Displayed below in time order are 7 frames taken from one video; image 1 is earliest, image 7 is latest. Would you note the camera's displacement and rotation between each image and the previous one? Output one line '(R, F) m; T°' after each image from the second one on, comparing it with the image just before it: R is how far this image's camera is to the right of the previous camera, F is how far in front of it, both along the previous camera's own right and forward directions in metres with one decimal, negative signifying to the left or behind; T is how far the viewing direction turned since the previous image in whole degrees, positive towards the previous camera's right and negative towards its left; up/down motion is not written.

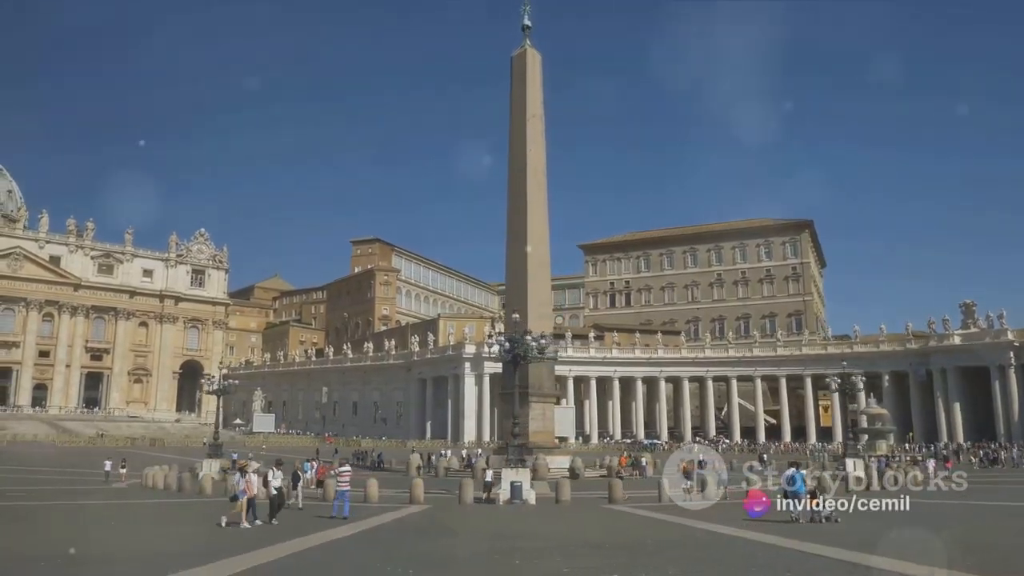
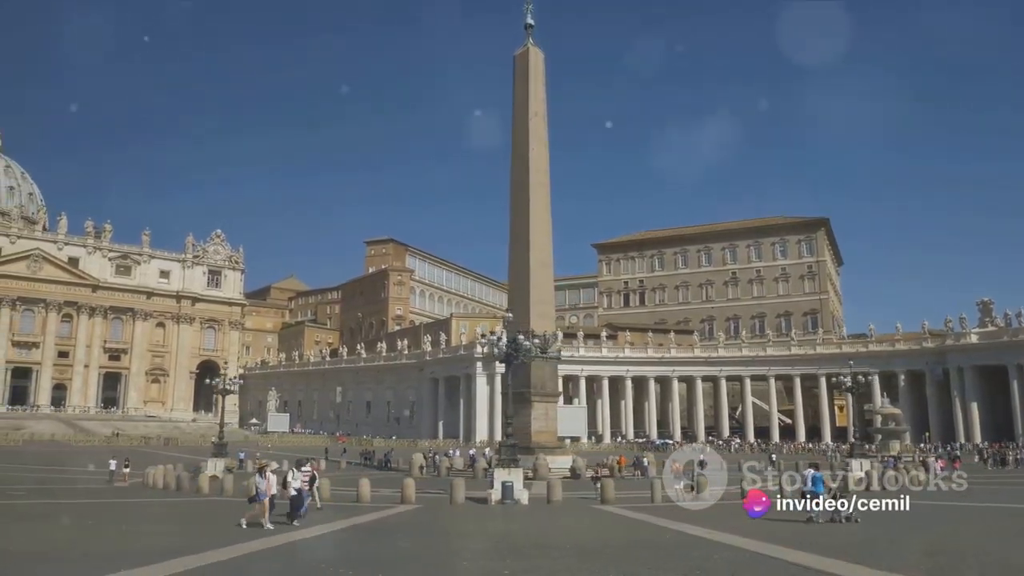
(+0.3, +0.1) m; -1°
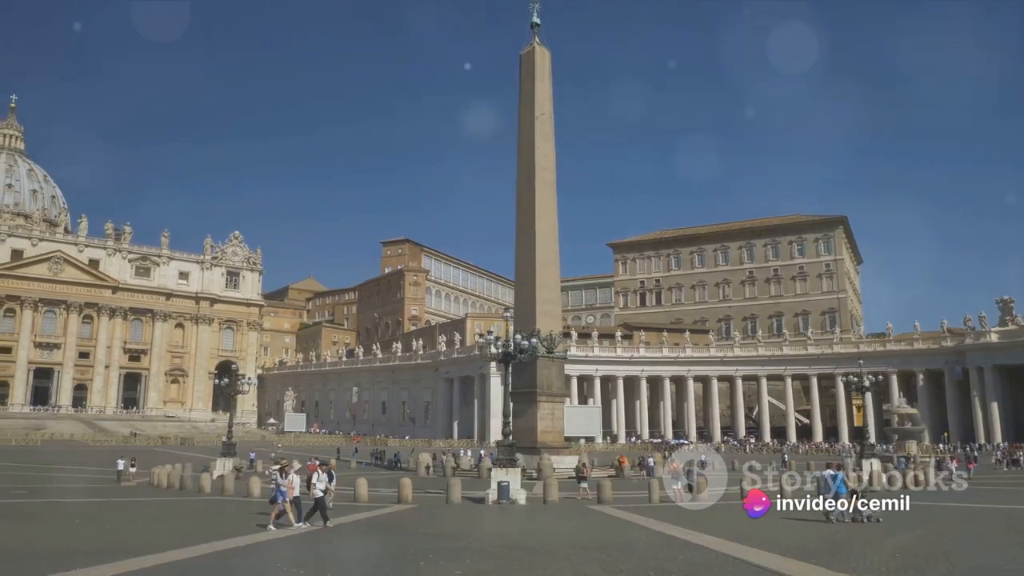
(+0.3, 0.0) m; -1°
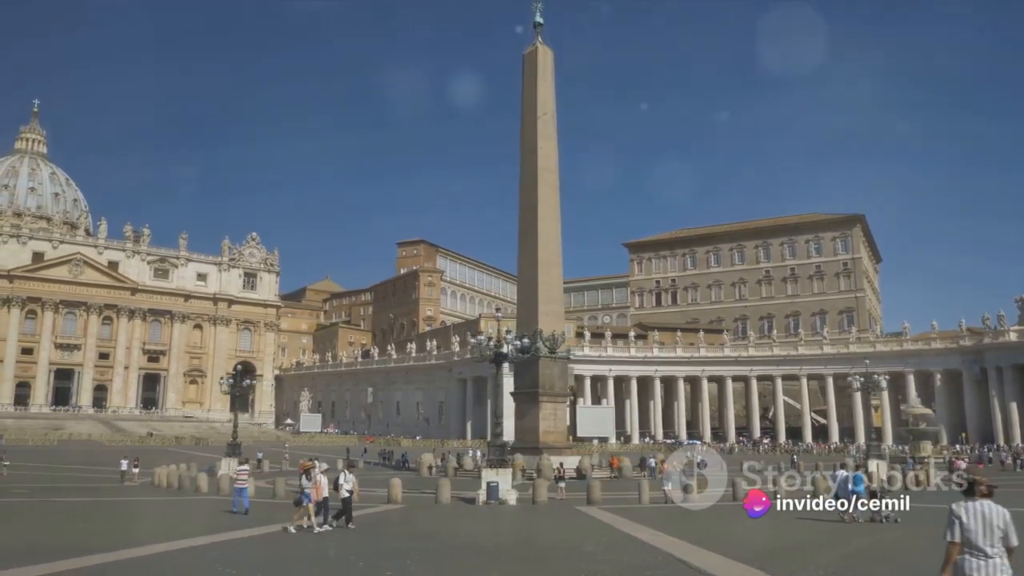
(+0.4, 0.0) m; -1°
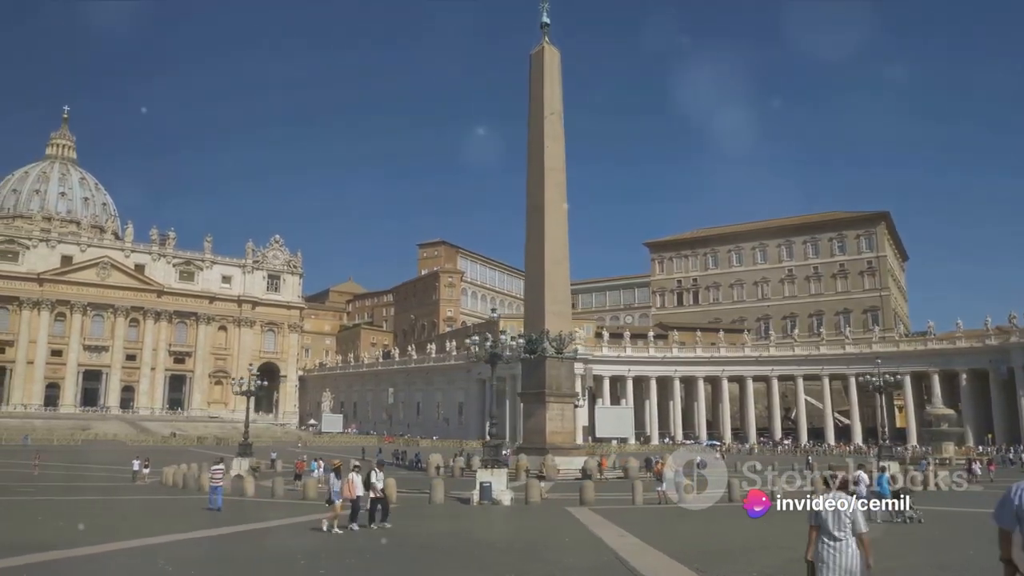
(+0.4, 0.0) m; -2°
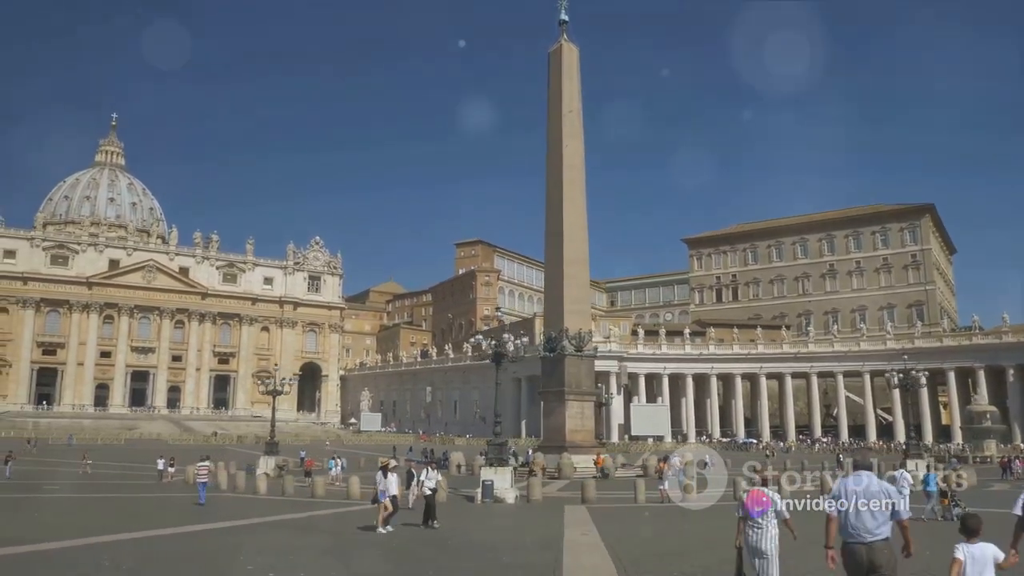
(+0.6, 0.0) m; -3°
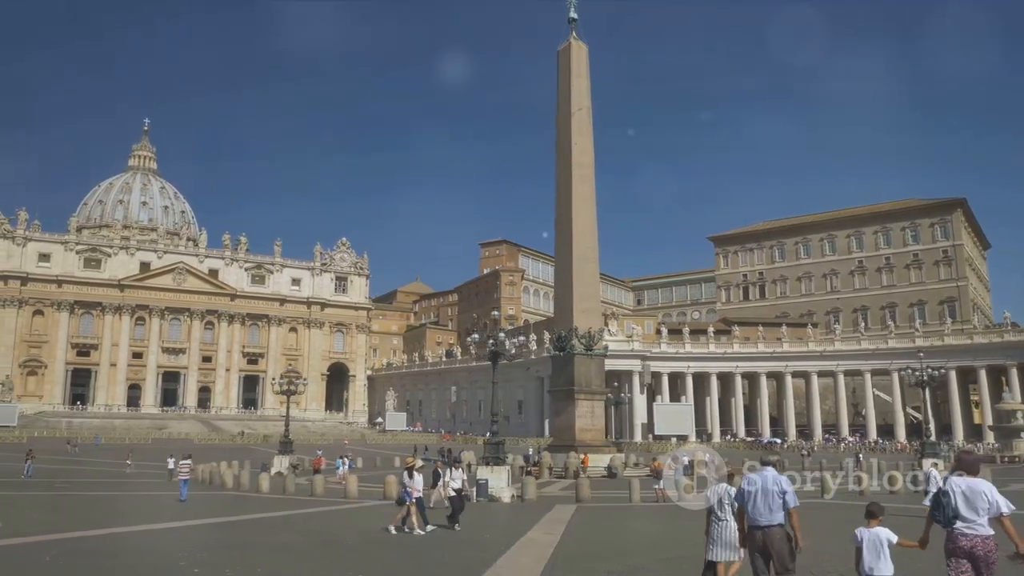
(+0.5, 0.0) m; -2°
